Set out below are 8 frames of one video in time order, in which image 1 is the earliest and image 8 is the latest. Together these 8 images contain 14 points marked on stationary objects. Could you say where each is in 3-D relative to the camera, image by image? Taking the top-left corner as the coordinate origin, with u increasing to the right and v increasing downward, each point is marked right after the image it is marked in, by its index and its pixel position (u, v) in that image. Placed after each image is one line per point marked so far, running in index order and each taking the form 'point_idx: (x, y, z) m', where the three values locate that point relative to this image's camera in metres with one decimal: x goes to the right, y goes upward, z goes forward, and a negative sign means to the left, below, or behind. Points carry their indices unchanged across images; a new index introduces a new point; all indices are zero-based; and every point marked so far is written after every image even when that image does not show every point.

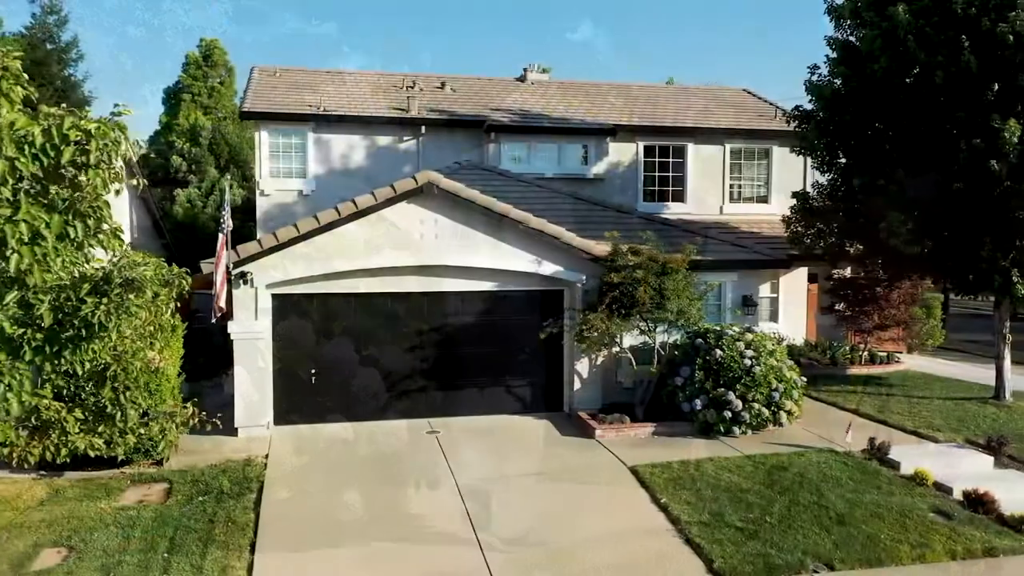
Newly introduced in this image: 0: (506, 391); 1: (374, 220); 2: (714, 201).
0: (-0.2, -2.7, +12.0) m
1: (-3.3, +1.7, +11.0) m
2: (+7.9, +3.5, +18.0) m
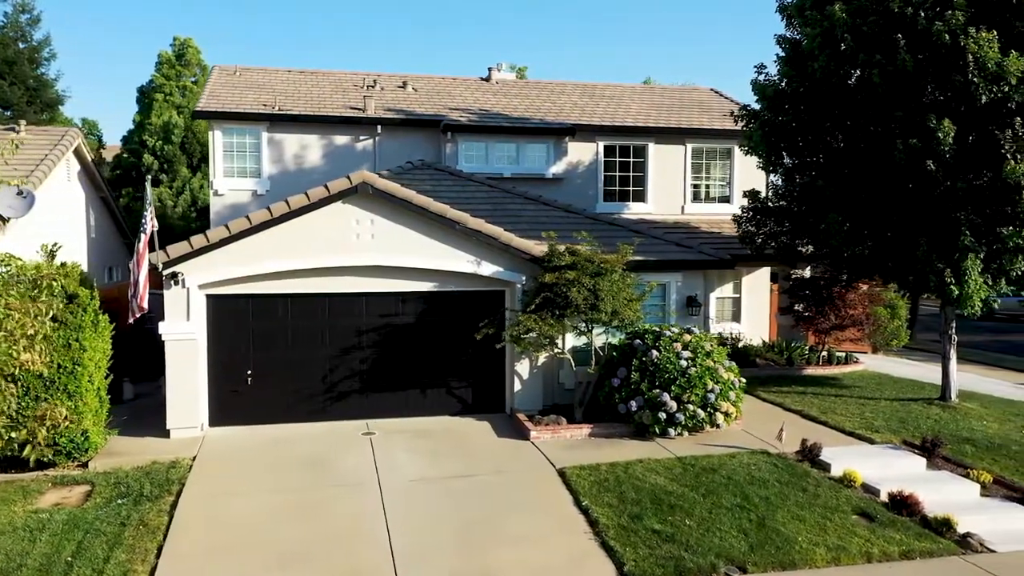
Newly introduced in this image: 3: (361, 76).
0: (-1.7, -2.7, +11.9) m
1: (-4.8, +1.6, +10.9) m
2: (+6.4, +3.4, +18.0) m
3: (-6.3, +8.8, +19.1) m
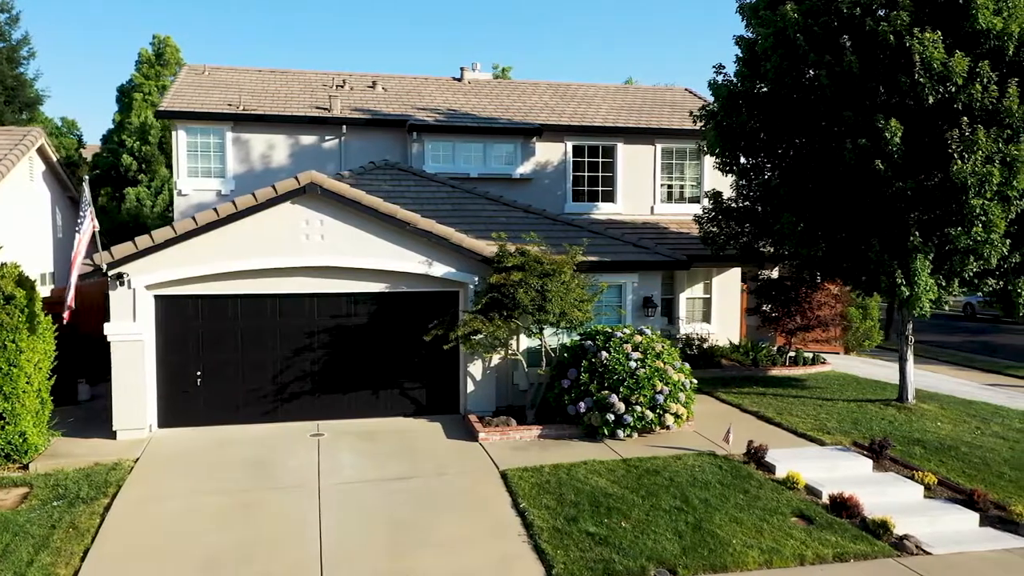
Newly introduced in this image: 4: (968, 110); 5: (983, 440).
0: (-2.9, -2.8, +11.9) m
1: (-6.0, +1.6, +10.9) m
2: (+5.2, +3.4, +18.0) m
3: (-7.5, +8.8, +19.1) m
4: (+10.2, +4.0, +10.3) m
5: (+11.5, -3.7, +11.2) m
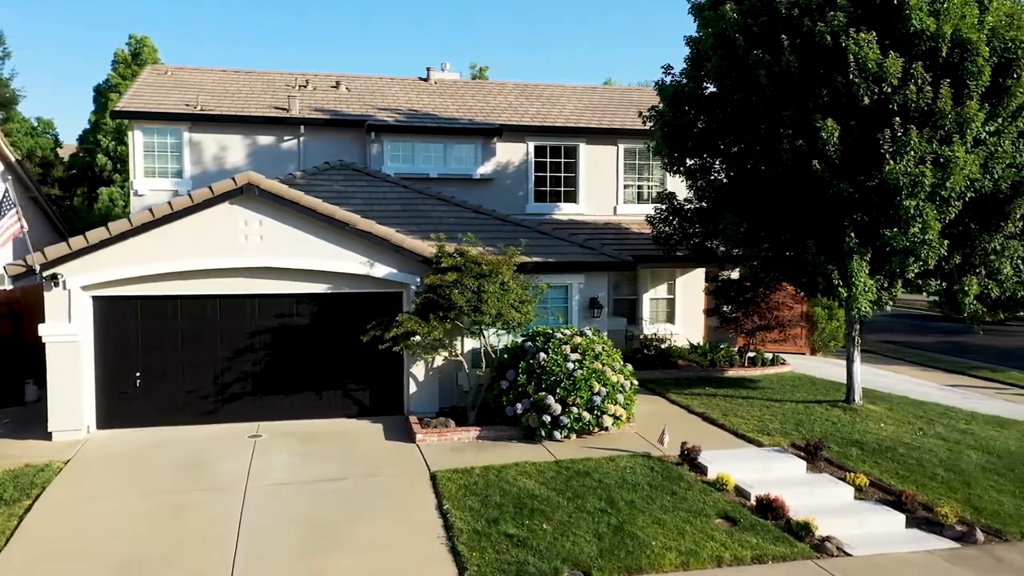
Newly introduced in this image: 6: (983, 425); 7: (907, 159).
0: (-4.4, -2.8, +11.8) m
1: (-7.5, +1.6, +10.8) m
2: (+3.7, +3.4, +17.9) m
3: (-9.0, +8.8, +19.1) m
4: (+8.8, +4.0, +10.2) m
5: (+10.1, -3.8, +11.2) m
6: (+12.8, -3.7, +12.5) m
7: (+8.6, +2.8, +9.9) m
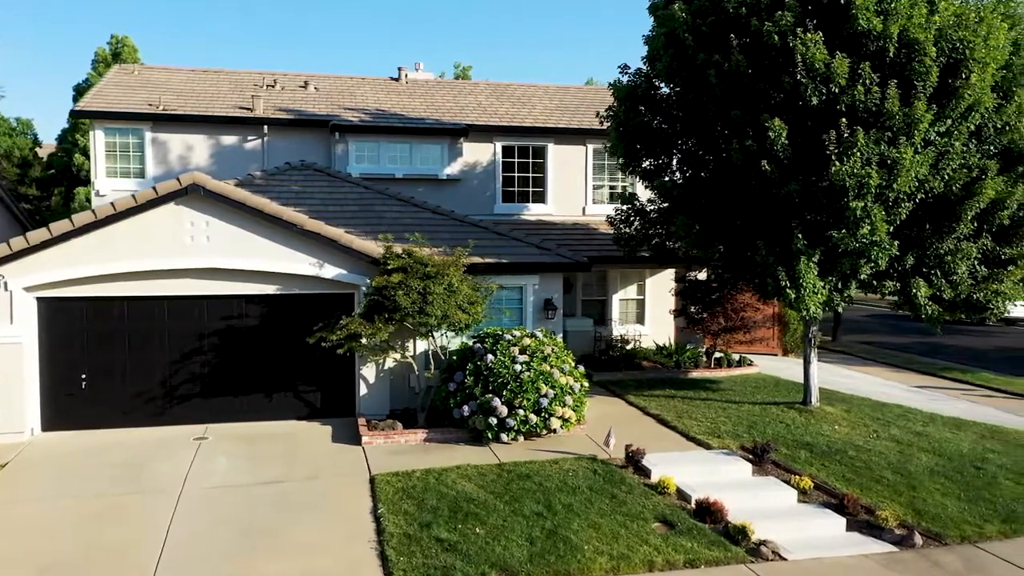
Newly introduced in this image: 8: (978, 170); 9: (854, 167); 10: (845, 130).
0: (-5.6, -2.8, +11.7) m
1: (-8.7, +1.6, +10.8) m
2: (+2.5, +3.4, +17.9) m
3: (-10.2, +8.8, +19.0) m
4: (+7.5, +3.9, +10.2) m
5: (+8.8, -3.8, +11.2) m
6: (+11.6, -3.8, +12.4) m
7: (+7.4, +2.7, +9.9) m
8: (+10.9, +2.8, +10.7) m
9: (+7.3, +2.6, +9.8) m
10: (+7.3, +3.5, +10.0) m
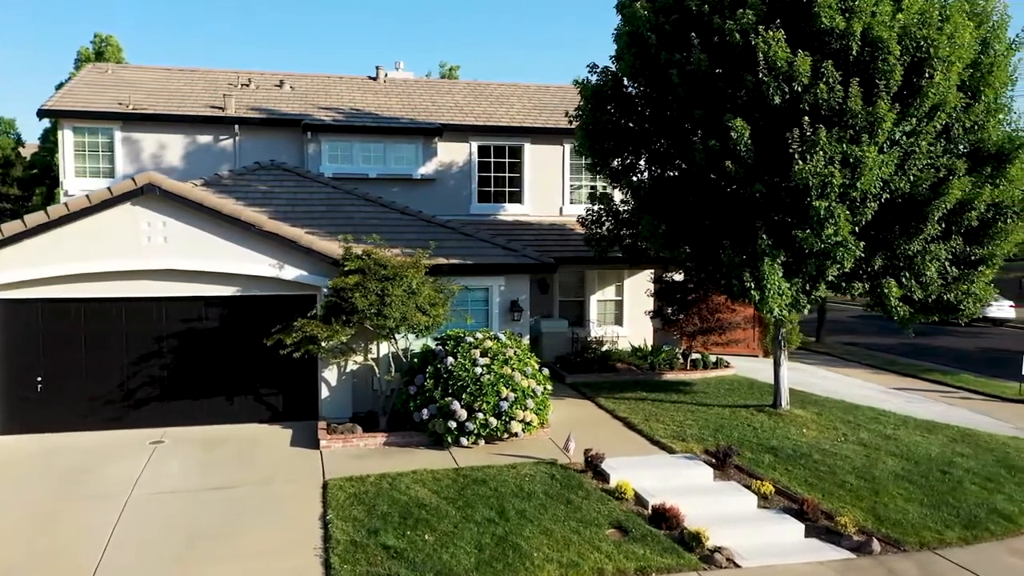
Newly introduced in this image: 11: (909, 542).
0: (-6.5, -2.8, +11.6) m
1: (-9.6, +1.5, +10.6) m
2: (+1.6, +3.3, +17.7) m
3: (-11.1, +8.8, +18.8) m
4: (+6.6, +3.9, +10.0) m
5: (+7.9, -3.8, +11.0) m
6: (+10.7, -3.8, +12.3) m
7: (+6.5, +2.7, +9.7) m
8: (+10.0, +2.7, +10.6) m
9: (+6.4, +2.6, +9.7) m
10: (+6.4, +3.4, +9.9) m
11: (+7.3, -4.7, +8.4) m
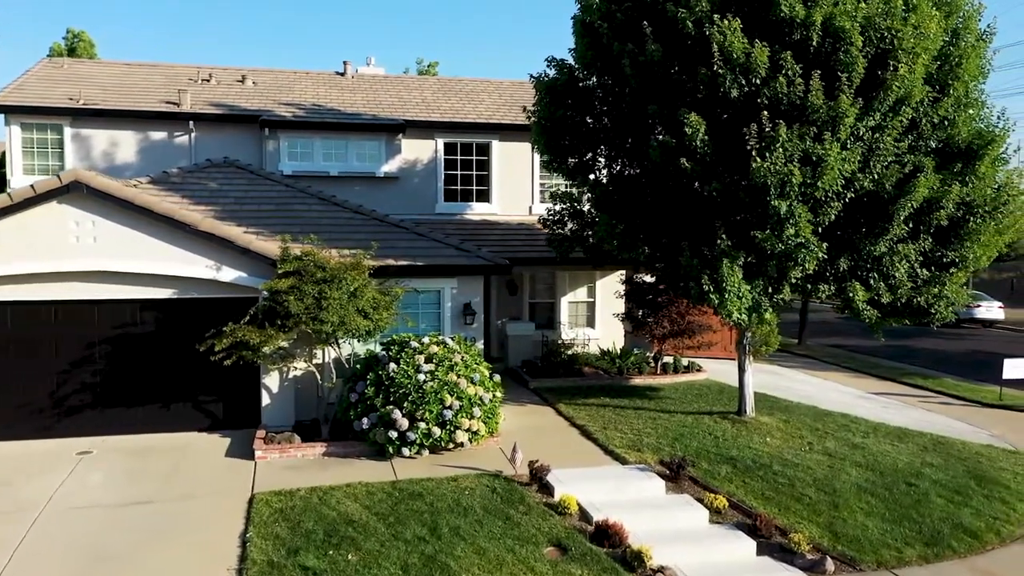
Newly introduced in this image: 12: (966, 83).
0: (-7.7, -2.9, +11.1) m
1: (-10.8, +1.5, +10.1) m
2: (+0.4, +3.3, +17.2) m
3: (-12.3, +8.7, +18.3) m
4: (+5.4, +3.8, +9.5) m
5: (+6.7, -3.9, +10.5) m
6: (+9.5, -3.9, +11.8) m
7: (+5.3, +2.7, +9.2) m
8: (+8.8, +2.7, +10.1) m
9: (+5.2, +2.5, +9.2) m
10: (+5.2, +3.4, +9.4) m
11: (+6.1, -4.7, +7.9) m
12: (+10.2, +4.6, +10.3) m
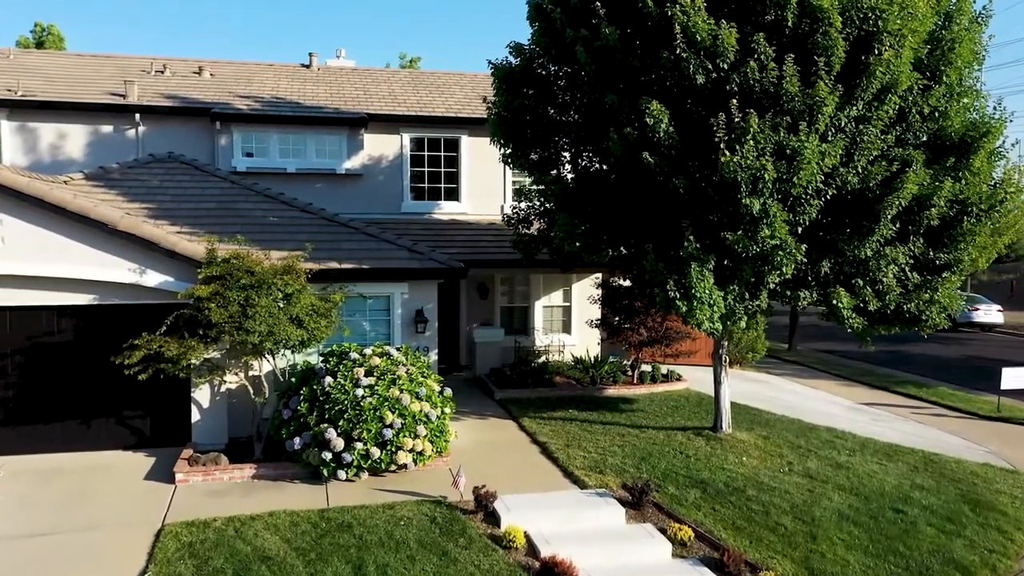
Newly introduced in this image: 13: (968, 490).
0: (-8.7, -3.0, +10.1) m
1: (-11.8, +1.4, +9.1) m
2: (-0.7, +3.2, +16.3) m
3: (-13.4, +8.6, +17.3) m
4: (+4.4, +3.7, +8.6) m
5: (+5.7, -4.0, +9.6) m
6: (+8.5, -4.0, +10.9) m
7: (+4.2, +2.5, +8.3) m
8: (+7.8, +2.5, +9.2) m
9: (+4.2, +2.4, +8.3) m
10: (+4.2, +3.2, +8.5) m
11: (+5.1, -4.8, +7.0) m
12: (+9.2, +4.5, +9.4) m
13: (+9.7, -4.3, +9.8) m
